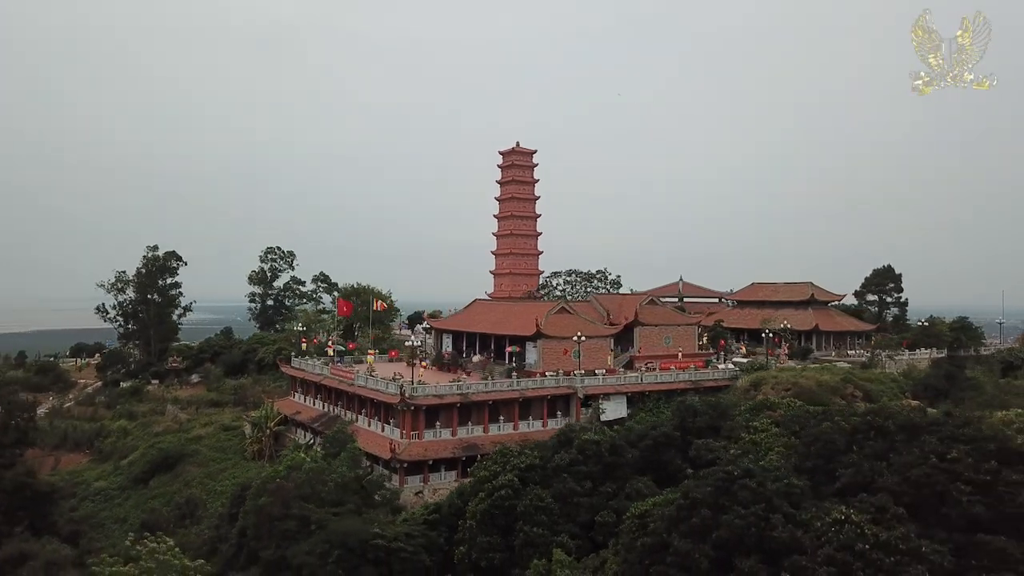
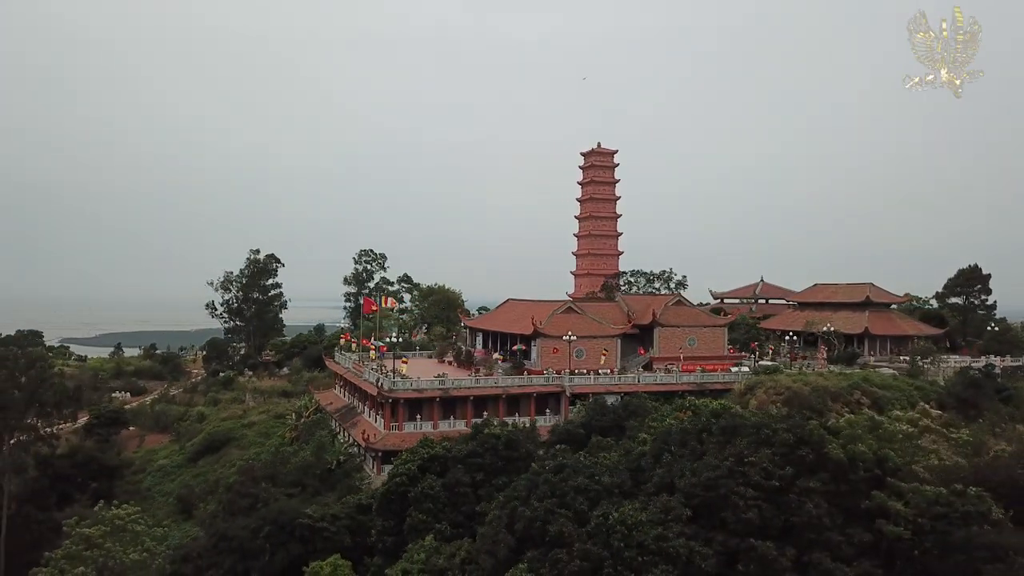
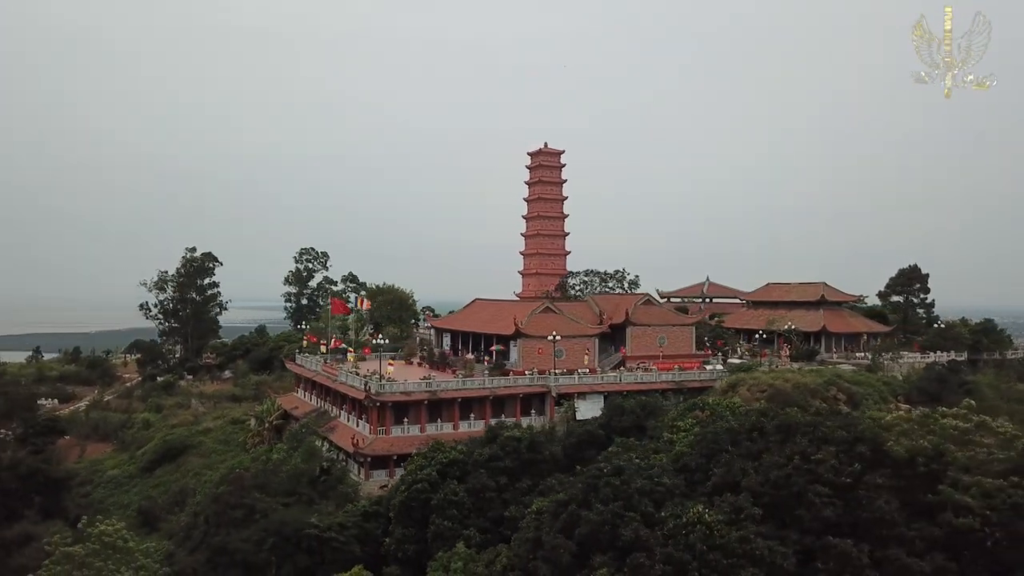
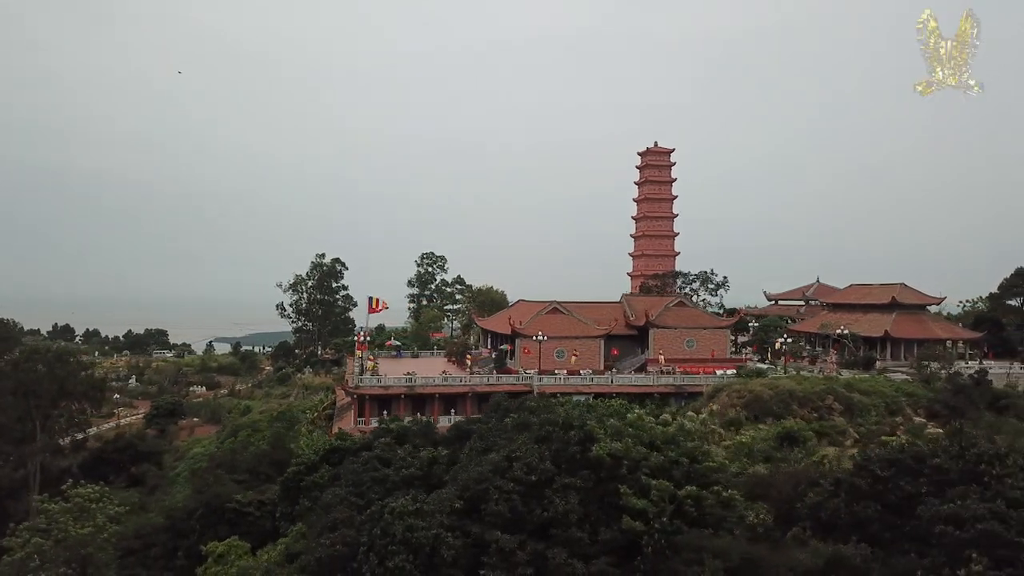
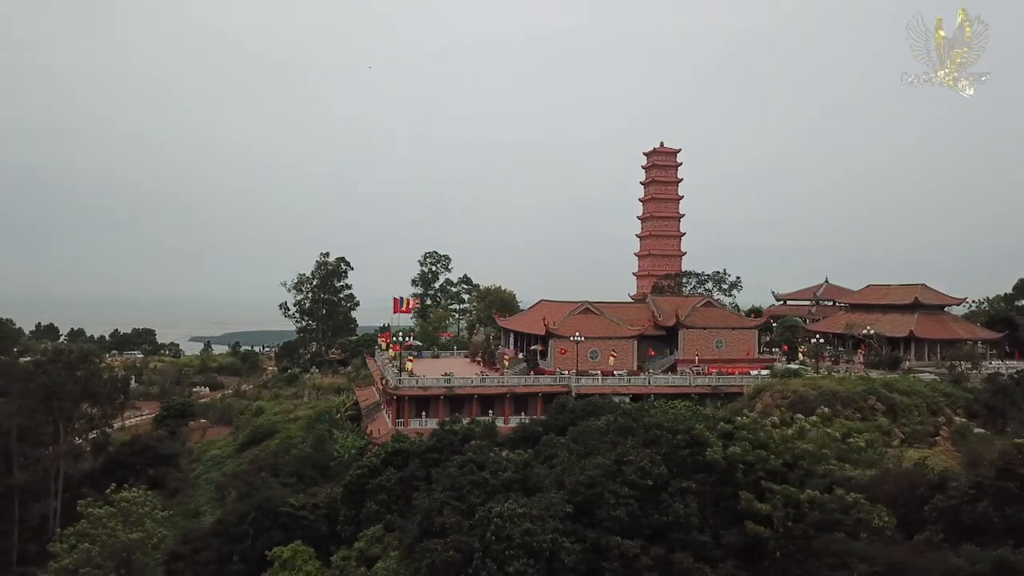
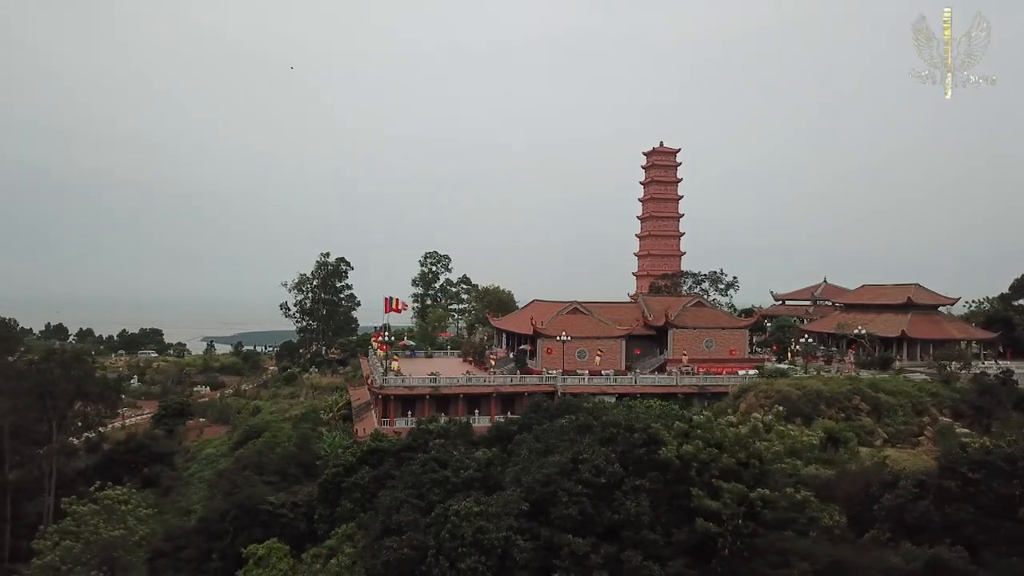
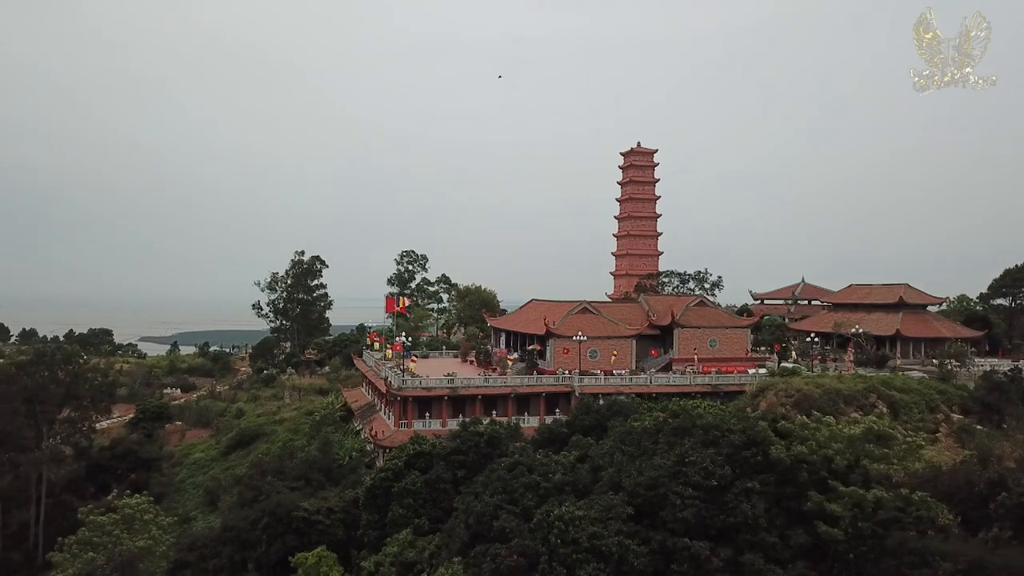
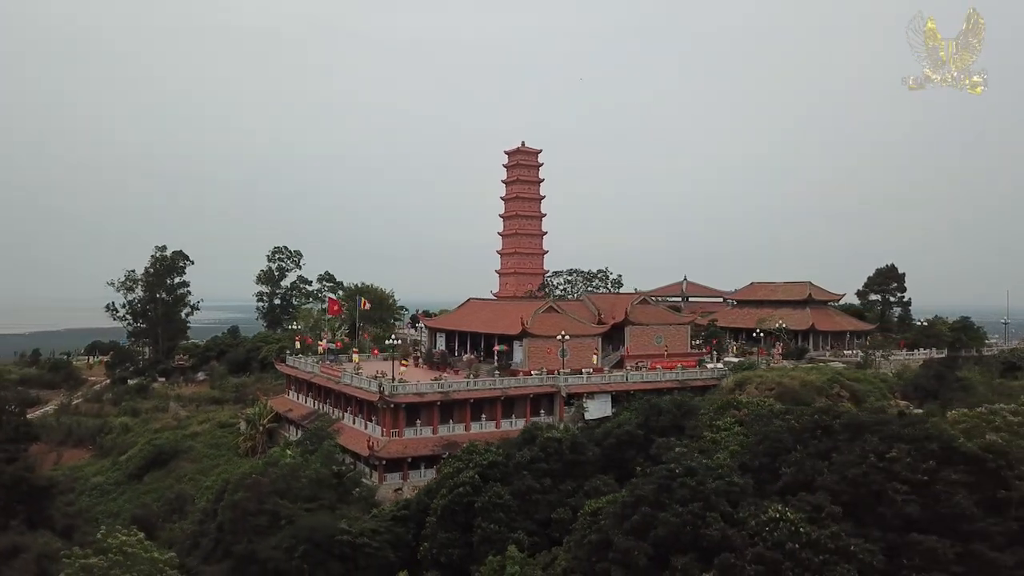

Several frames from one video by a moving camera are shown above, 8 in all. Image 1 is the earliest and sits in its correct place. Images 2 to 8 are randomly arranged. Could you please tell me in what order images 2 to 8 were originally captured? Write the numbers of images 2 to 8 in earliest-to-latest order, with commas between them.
8, 3, 2, 7, 5, 6, 4
